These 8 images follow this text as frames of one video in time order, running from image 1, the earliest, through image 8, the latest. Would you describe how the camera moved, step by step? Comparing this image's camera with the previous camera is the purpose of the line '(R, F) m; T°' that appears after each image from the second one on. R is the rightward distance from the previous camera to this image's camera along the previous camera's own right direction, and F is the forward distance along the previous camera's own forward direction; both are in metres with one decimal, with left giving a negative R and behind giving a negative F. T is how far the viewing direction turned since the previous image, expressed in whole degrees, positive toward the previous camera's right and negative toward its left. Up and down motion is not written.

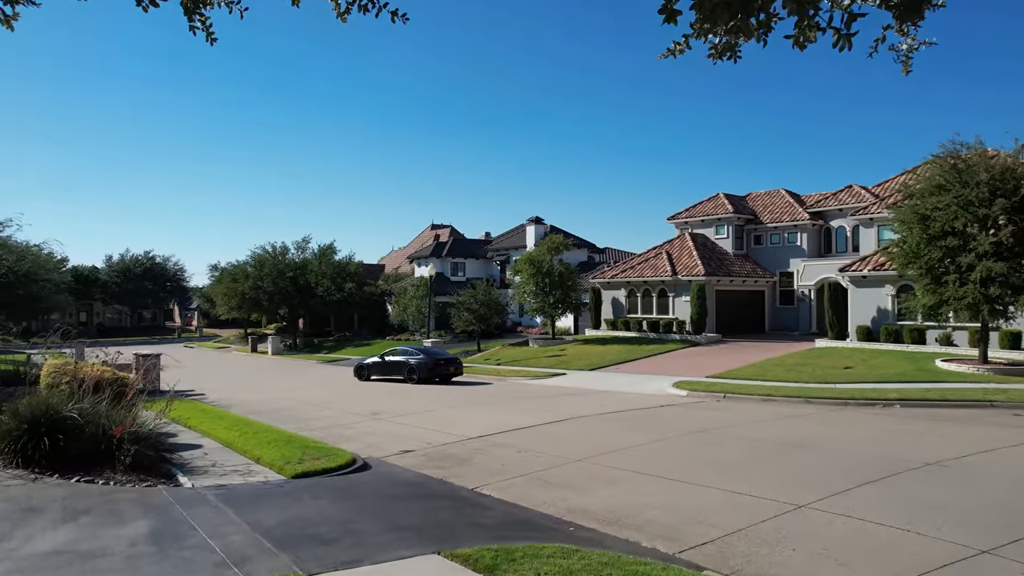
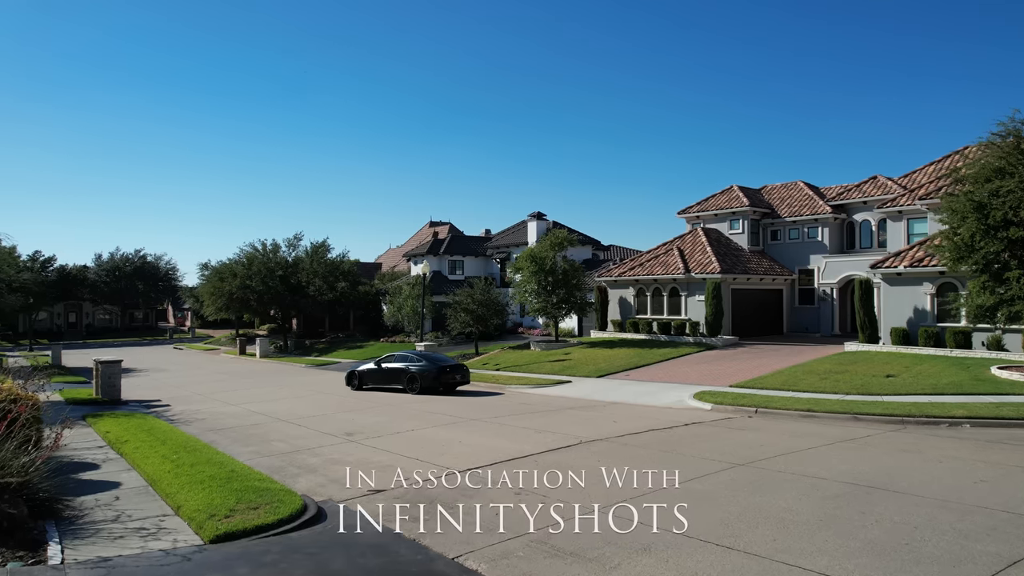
(+0.1, +2.2) m; 0°
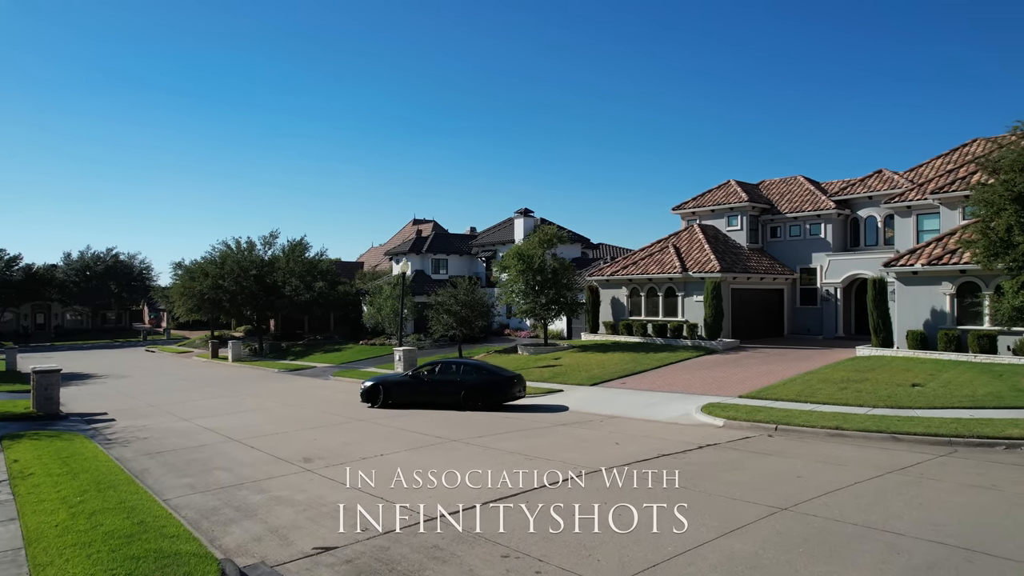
(0.0, +1.8) m; +1°
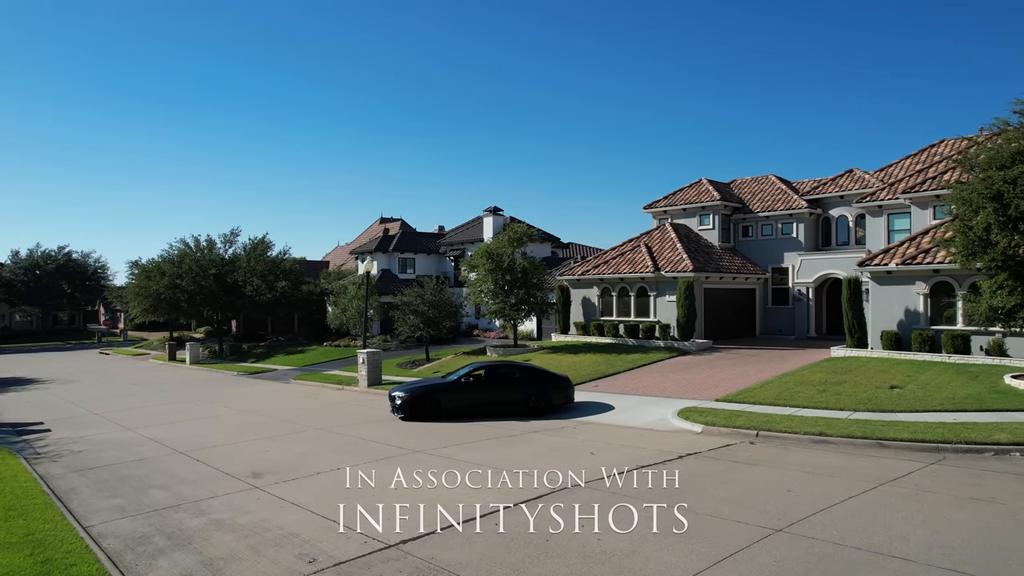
(0.0, +0.8) m; +3°
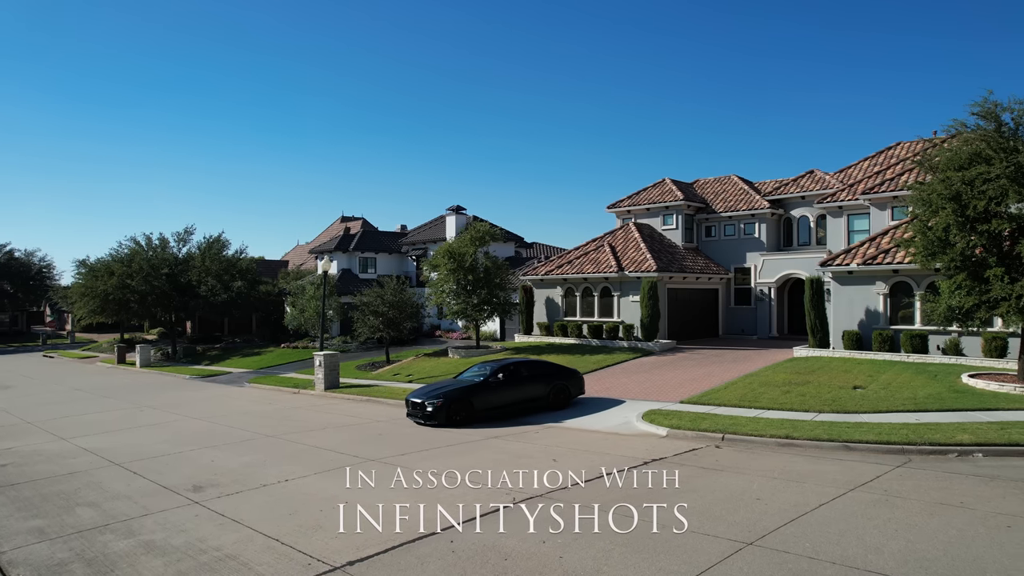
(+0.1, +0.5) m; +3°
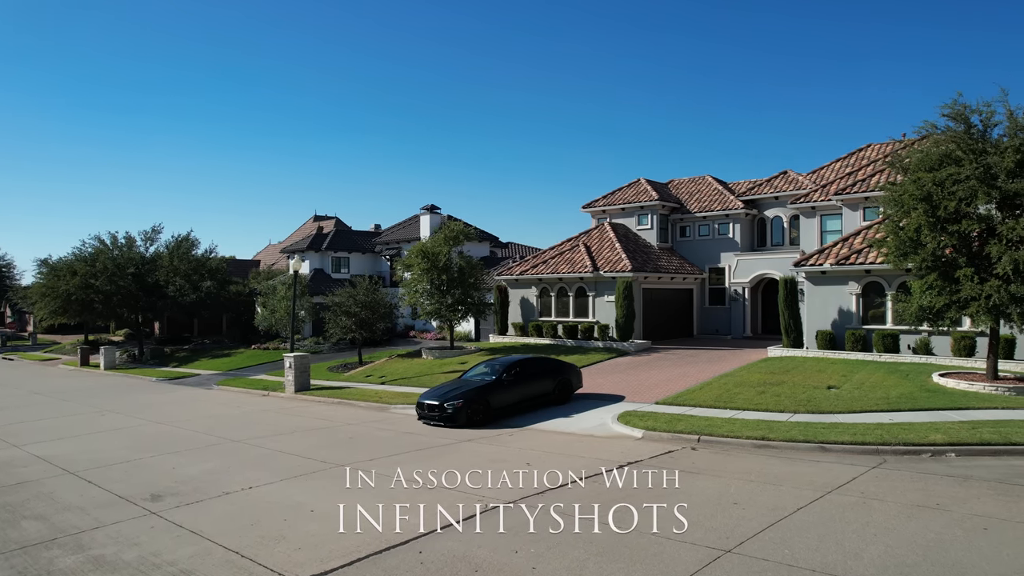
(0.0, +0.3) m; +2°
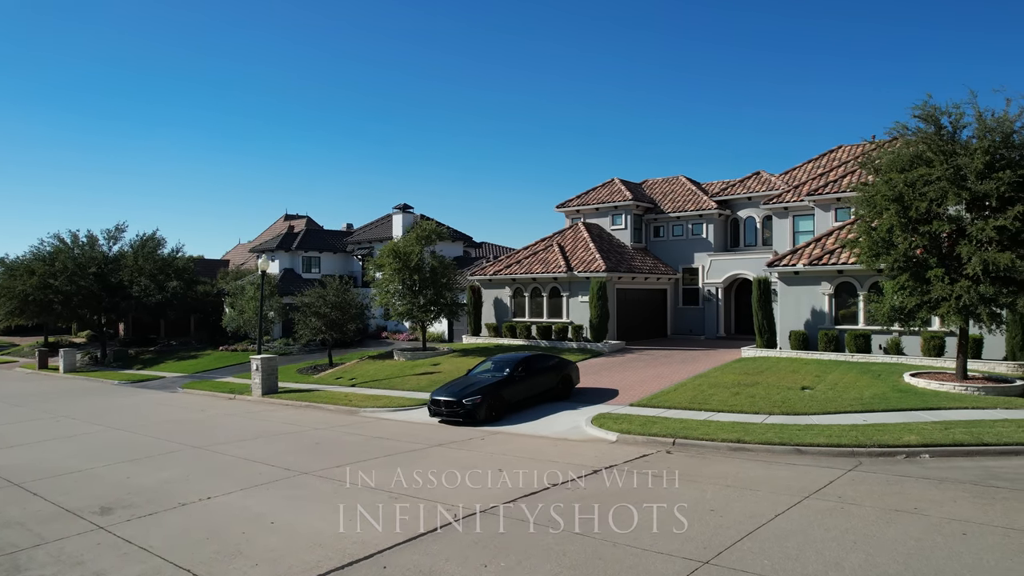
(+0.1, +0.3) m; +2°
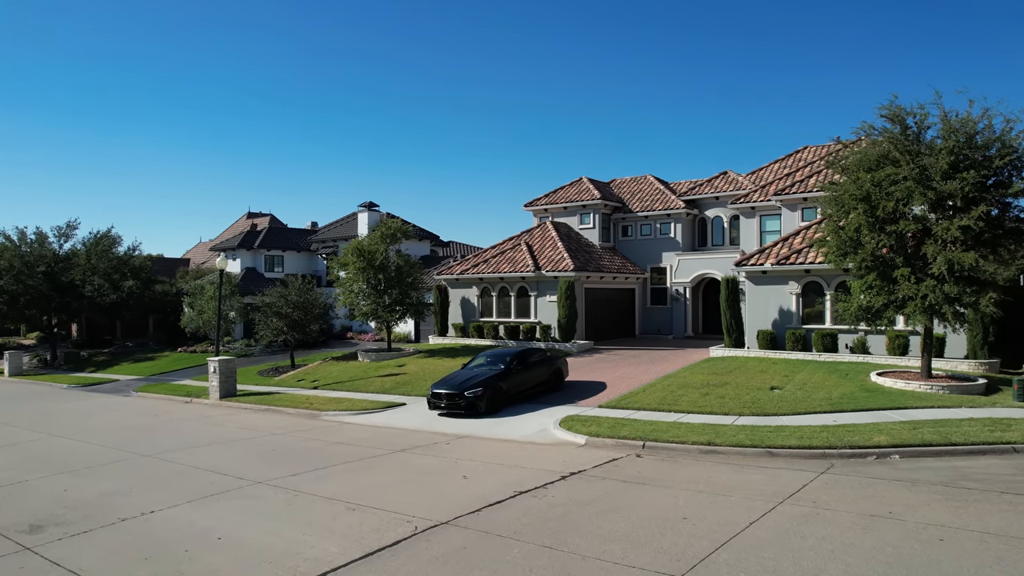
(+0.1, +0.4) m; +3°
